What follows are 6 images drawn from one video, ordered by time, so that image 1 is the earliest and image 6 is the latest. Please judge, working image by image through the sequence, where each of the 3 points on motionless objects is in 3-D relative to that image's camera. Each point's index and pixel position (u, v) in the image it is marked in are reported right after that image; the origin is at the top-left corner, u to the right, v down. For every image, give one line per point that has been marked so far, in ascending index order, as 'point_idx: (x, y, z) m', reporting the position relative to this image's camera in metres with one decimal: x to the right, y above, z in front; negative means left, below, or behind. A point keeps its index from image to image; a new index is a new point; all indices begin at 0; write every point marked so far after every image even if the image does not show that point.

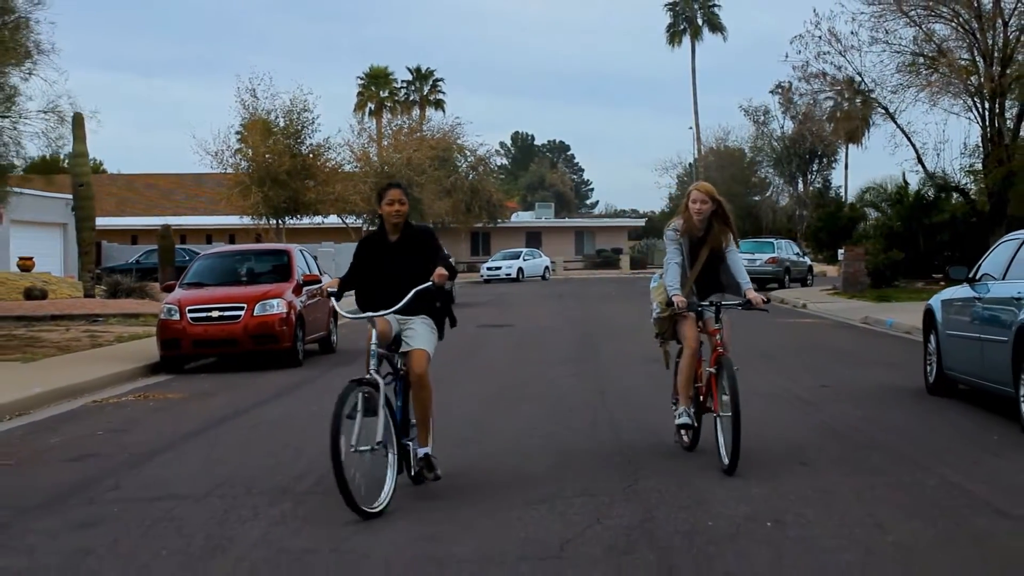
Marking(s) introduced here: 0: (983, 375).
0: (+2.4, -0.4, +10.3) m
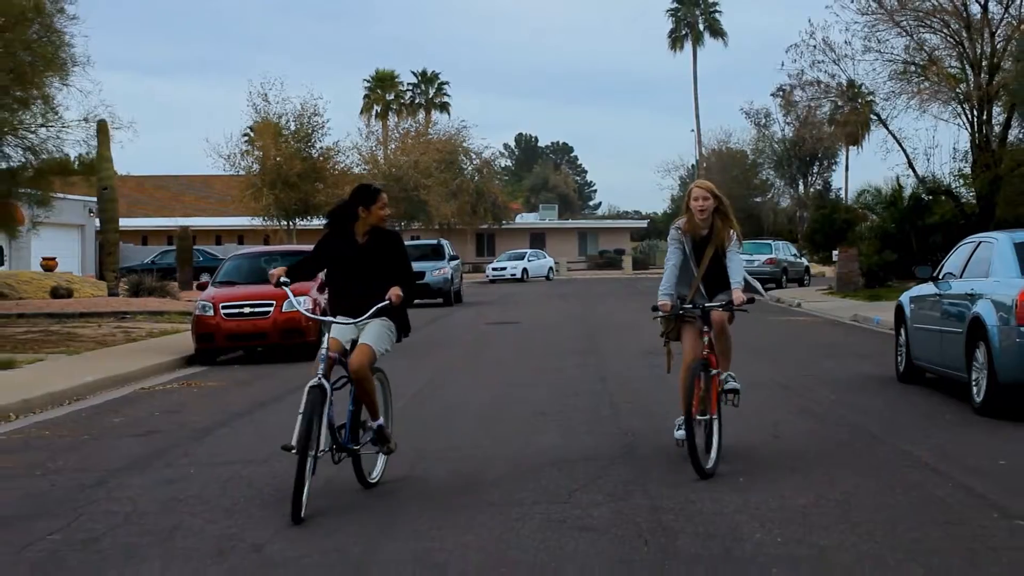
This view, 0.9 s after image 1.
0: (+2.4, -0.4, +11.5) m
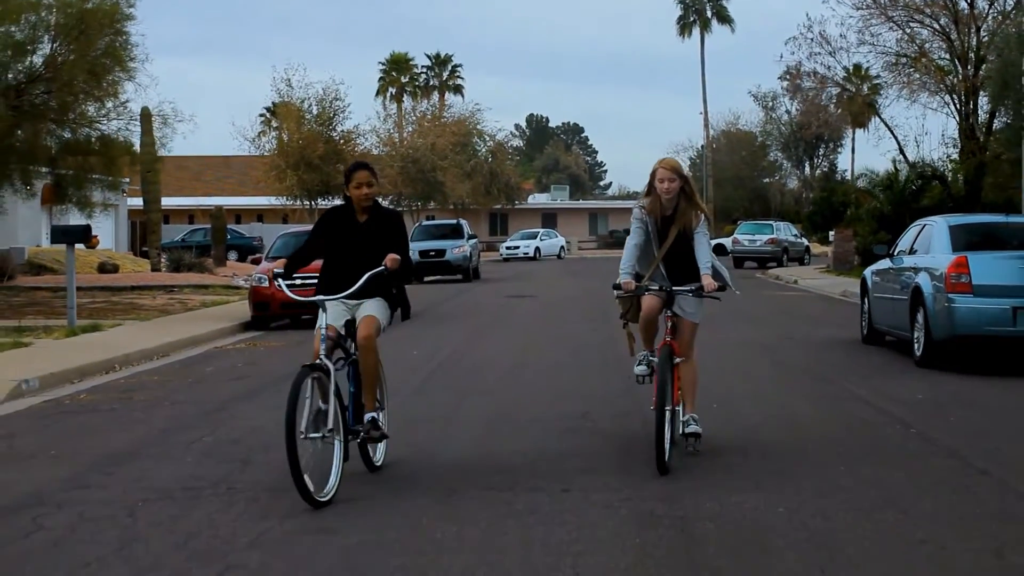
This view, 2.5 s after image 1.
0: (+2.6, -0.3, +13.8) m
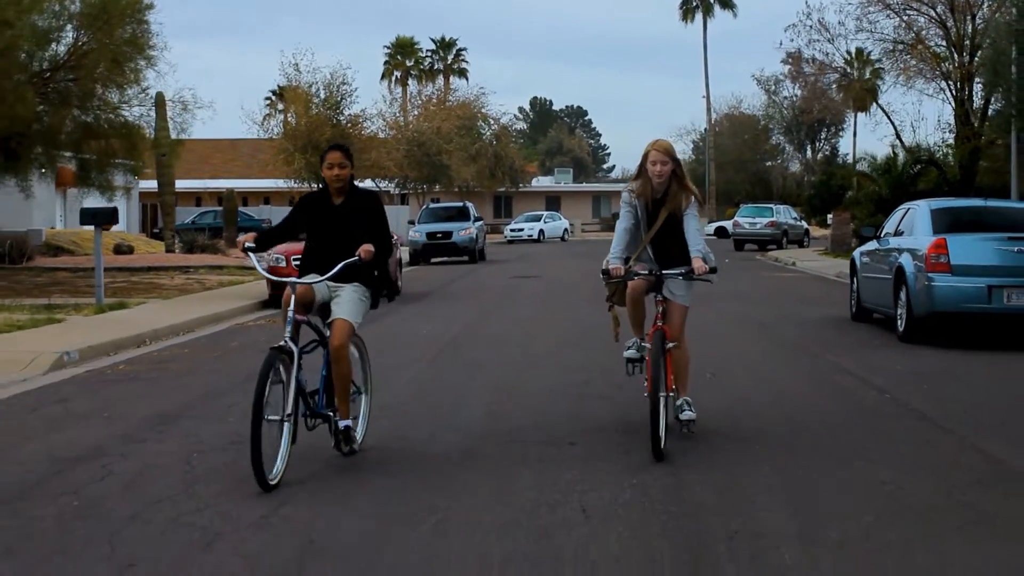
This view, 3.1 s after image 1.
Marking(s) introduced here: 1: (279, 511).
0: (+2.6, -0.1, +14.6) m
1: (-0.7, -0.7, +5.9) m
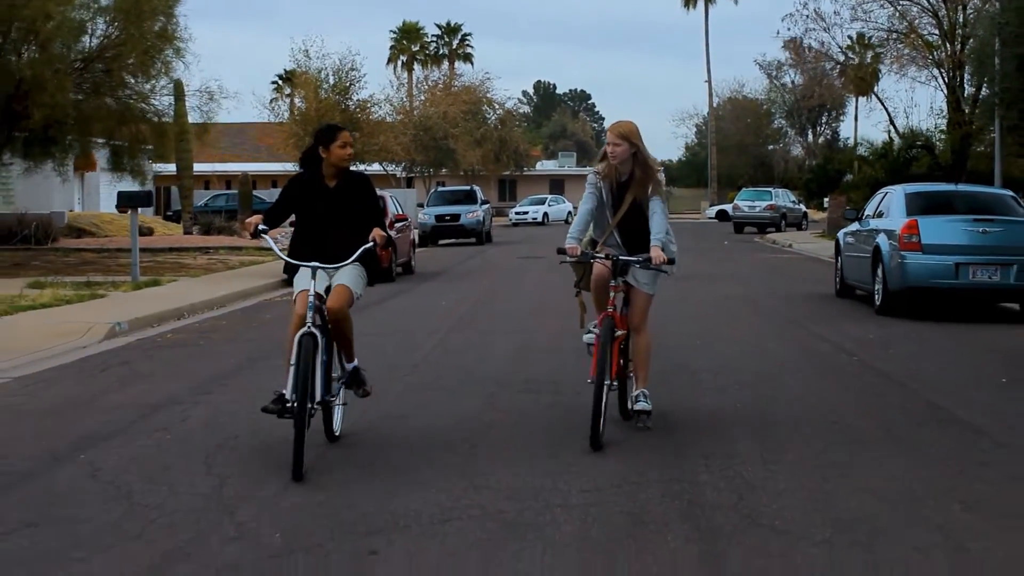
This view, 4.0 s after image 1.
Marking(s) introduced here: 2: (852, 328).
0: (+2.7, +0.1, +15.8) m
1: (-0.6, -0.6, +7.2) m
2: (+2.3, -0.3, +13.5) m
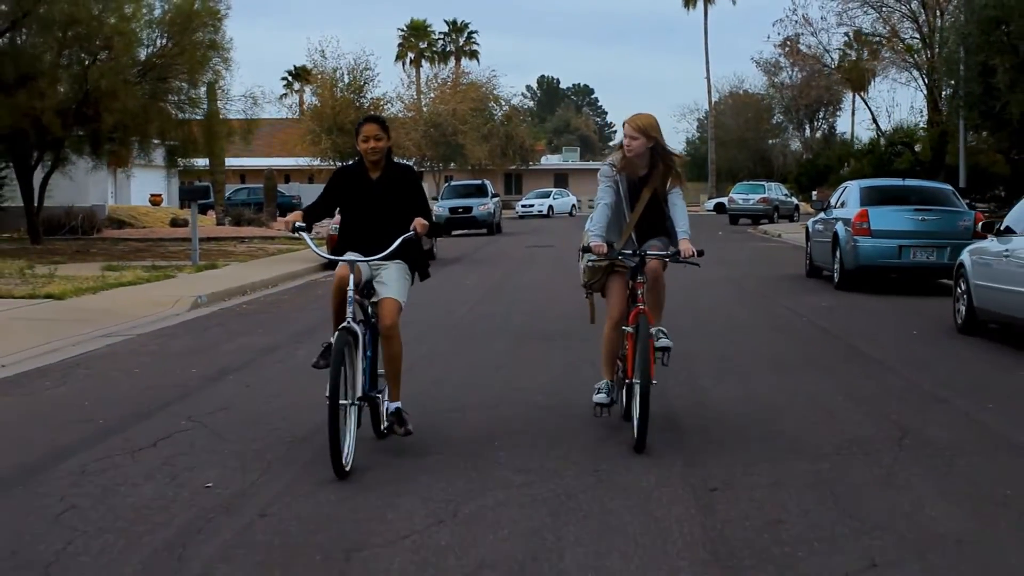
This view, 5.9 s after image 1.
0: (+2.9, +0.2, +18.5) m
1: (-0.5, -0.4, +9.8) m
2: (+2.4, -0.1, +16.2) m
